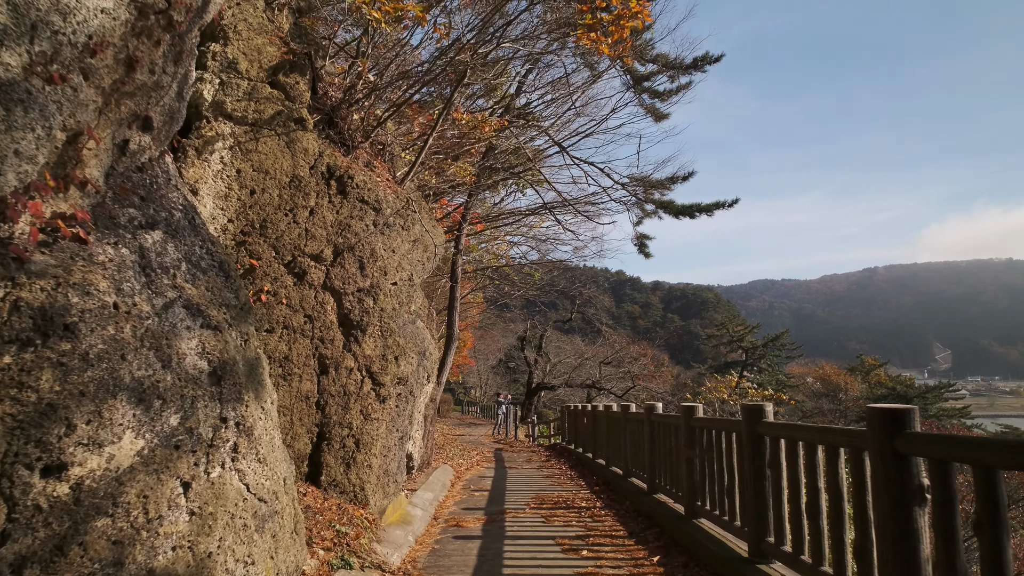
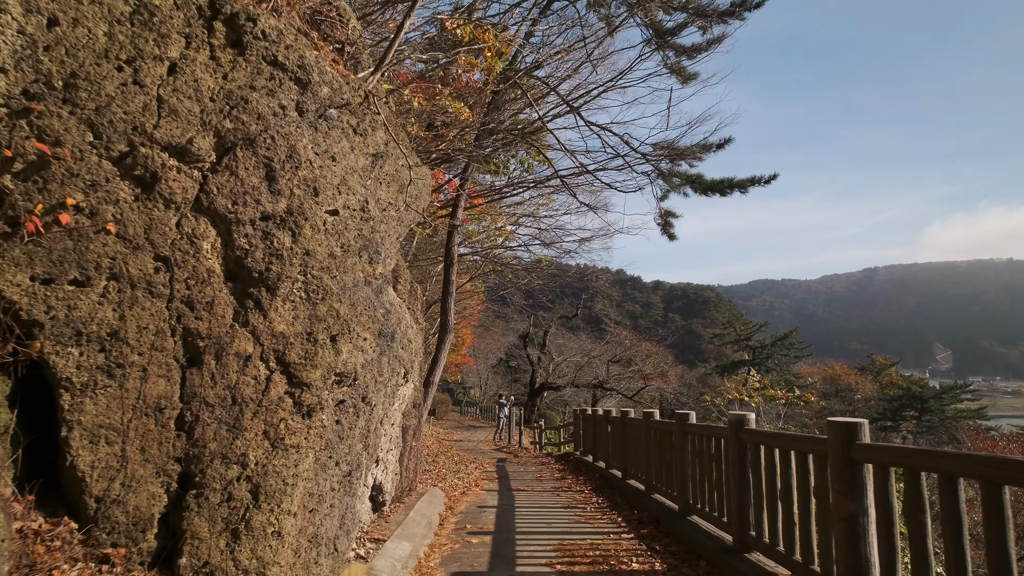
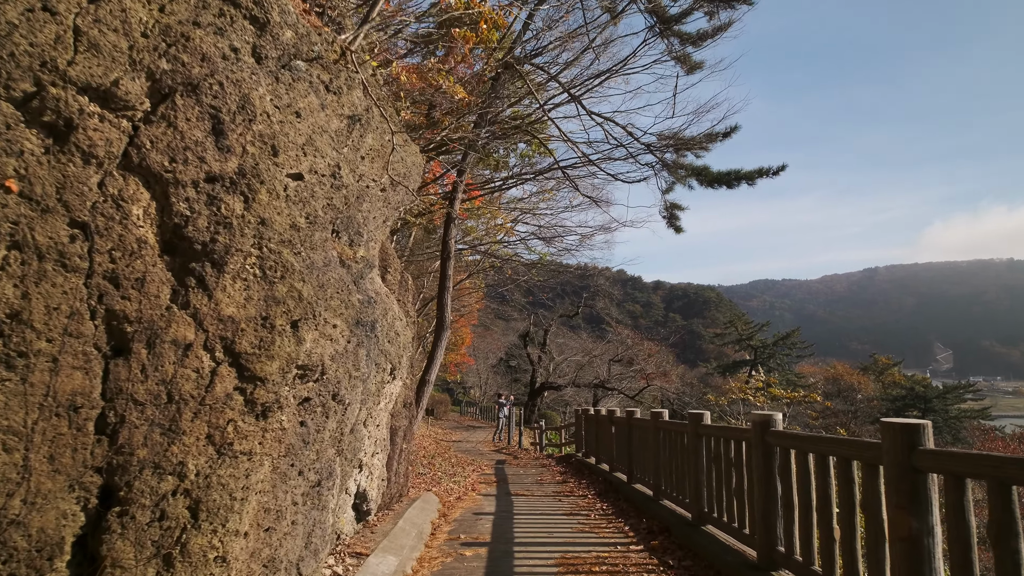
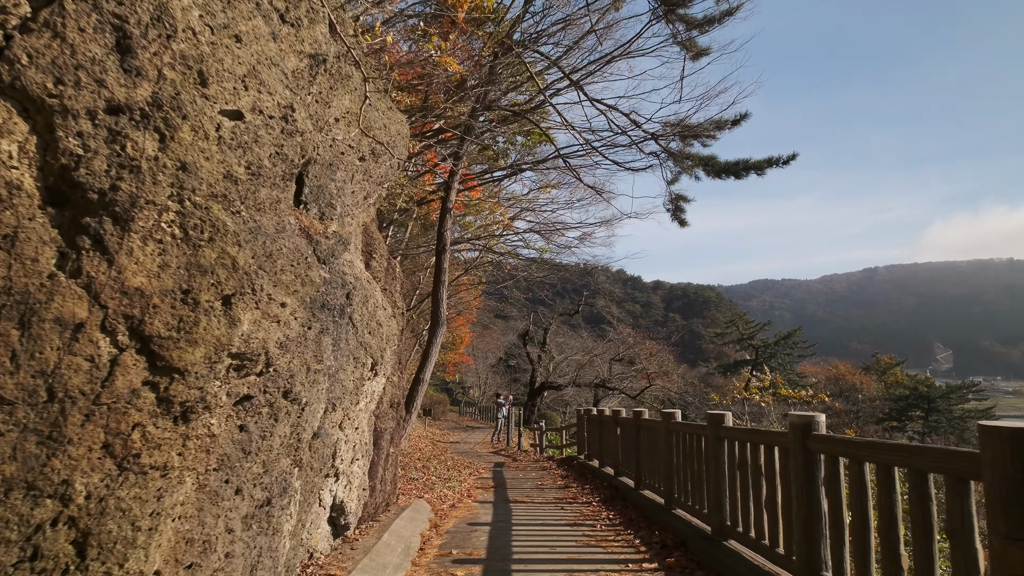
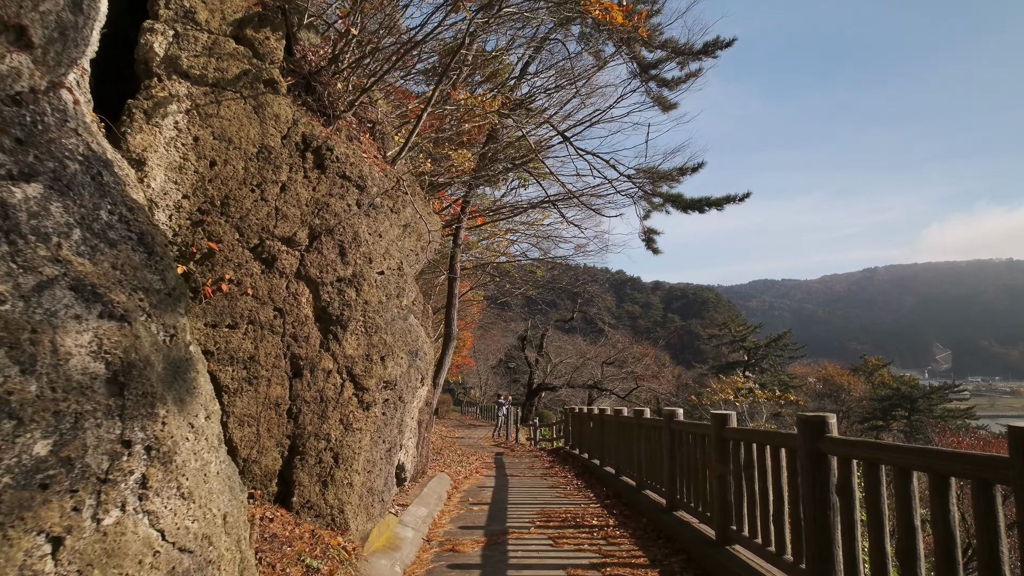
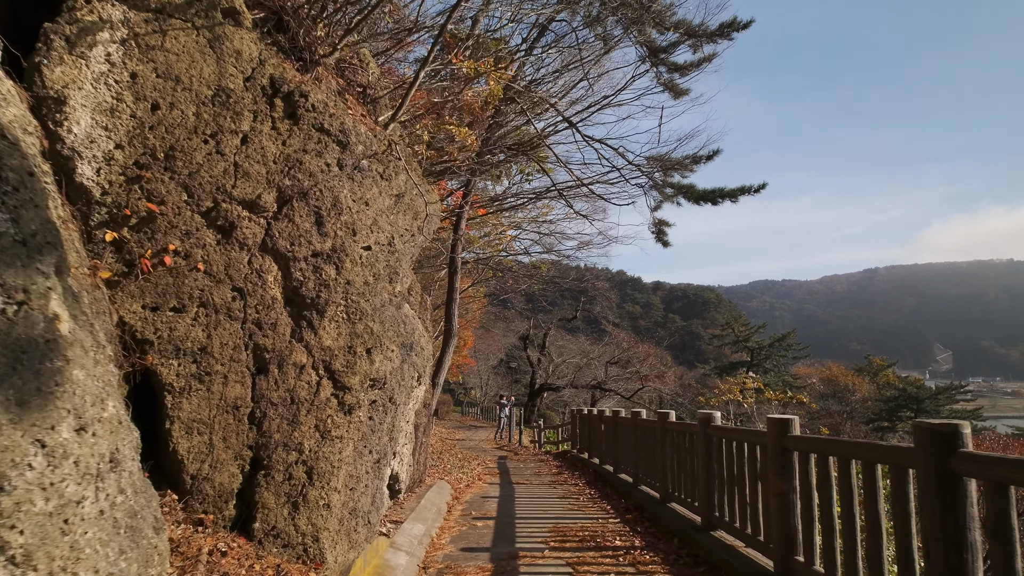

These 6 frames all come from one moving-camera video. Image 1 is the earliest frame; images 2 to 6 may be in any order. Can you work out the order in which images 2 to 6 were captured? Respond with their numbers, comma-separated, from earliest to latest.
5, 6, 2, 3, 4
